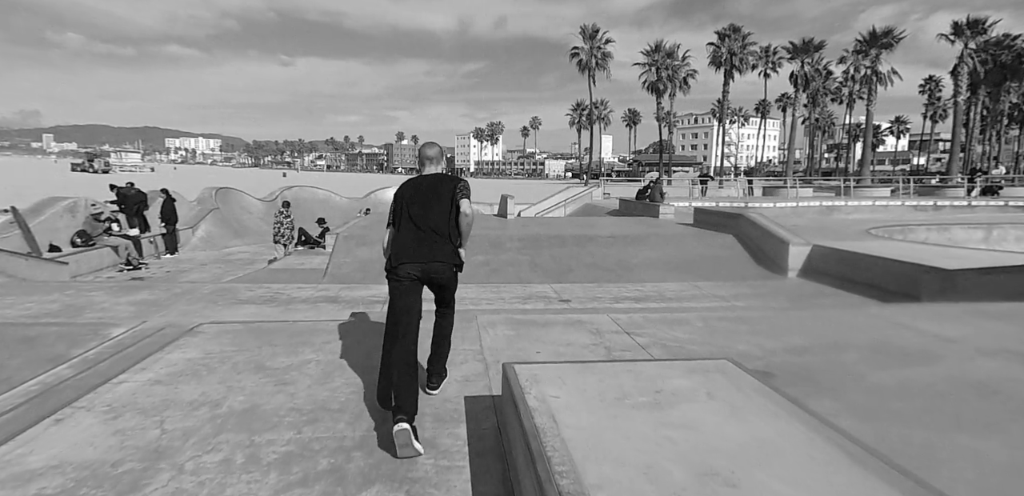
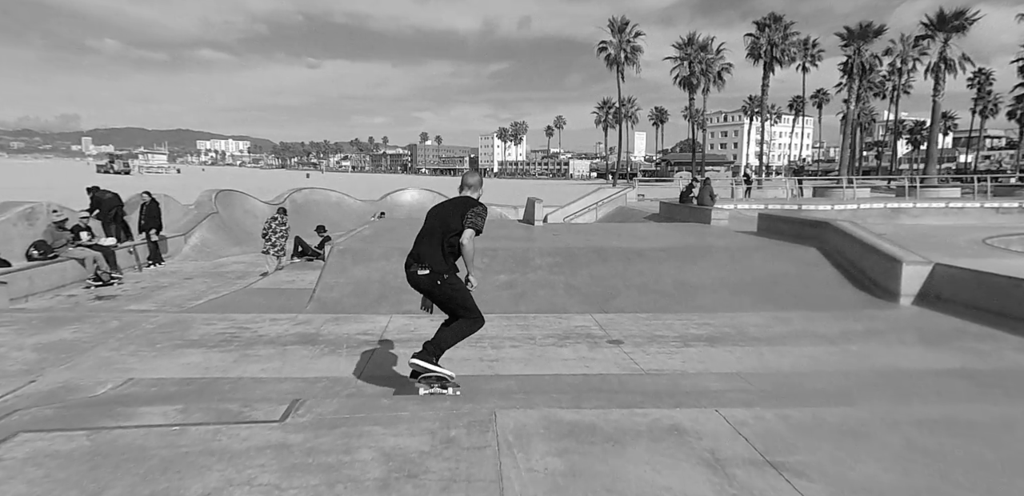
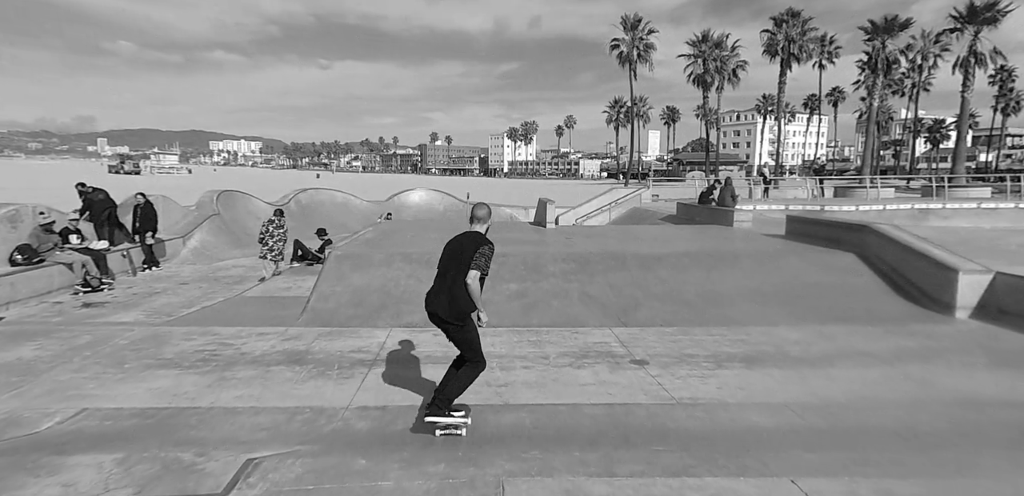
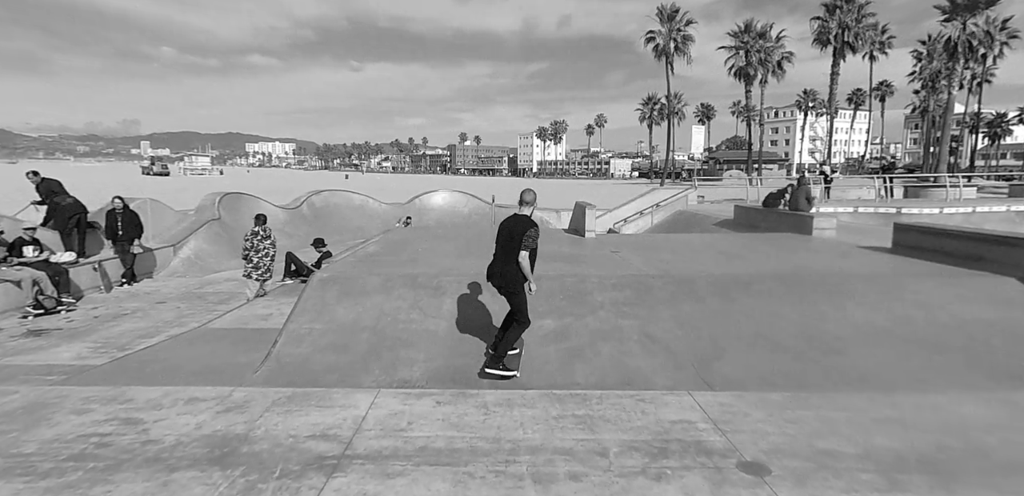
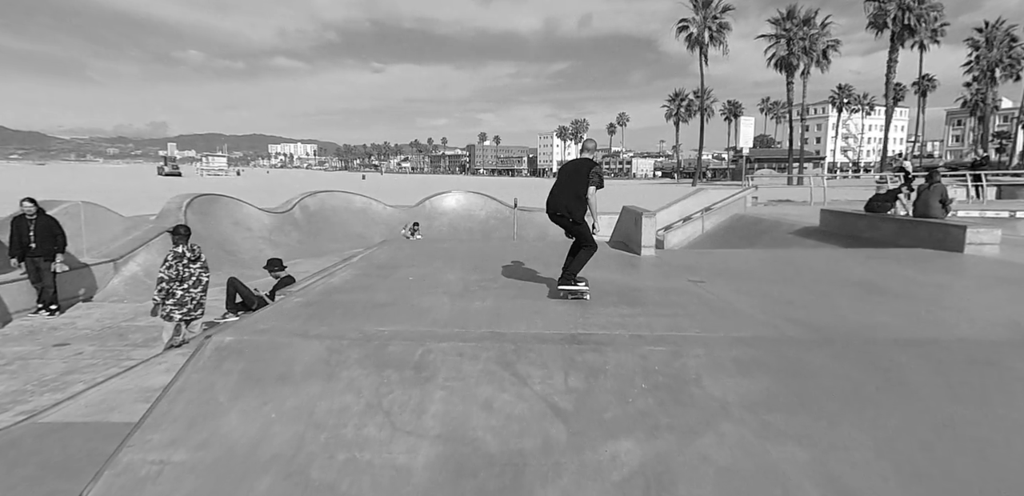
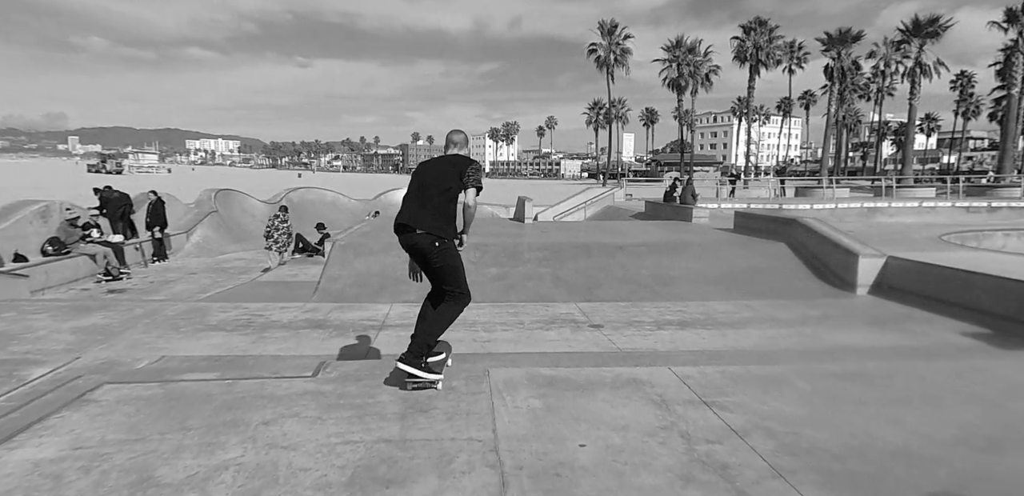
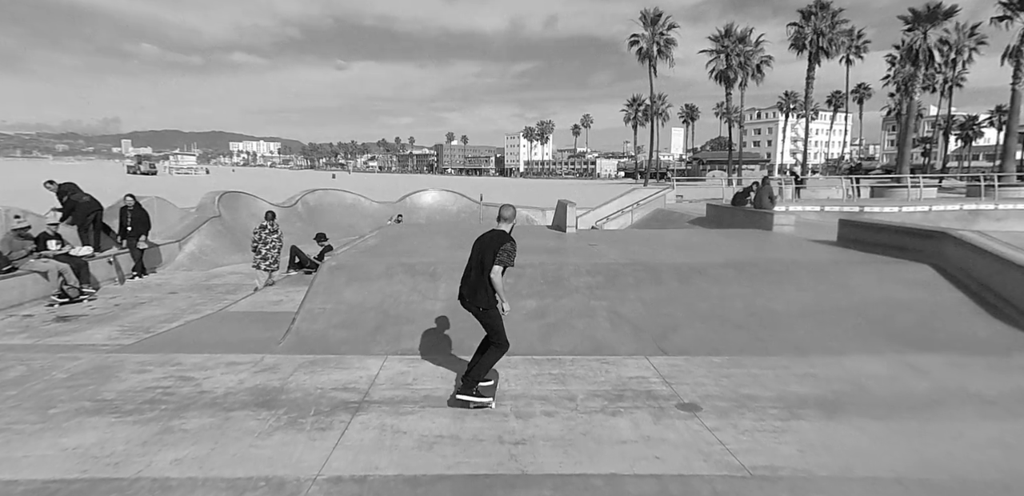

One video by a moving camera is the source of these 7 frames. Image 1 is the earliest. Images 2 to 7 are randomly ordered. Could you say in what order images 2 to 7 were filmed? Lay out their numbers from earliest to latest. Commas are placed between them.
6, 2, 3, 7, 4, 5
